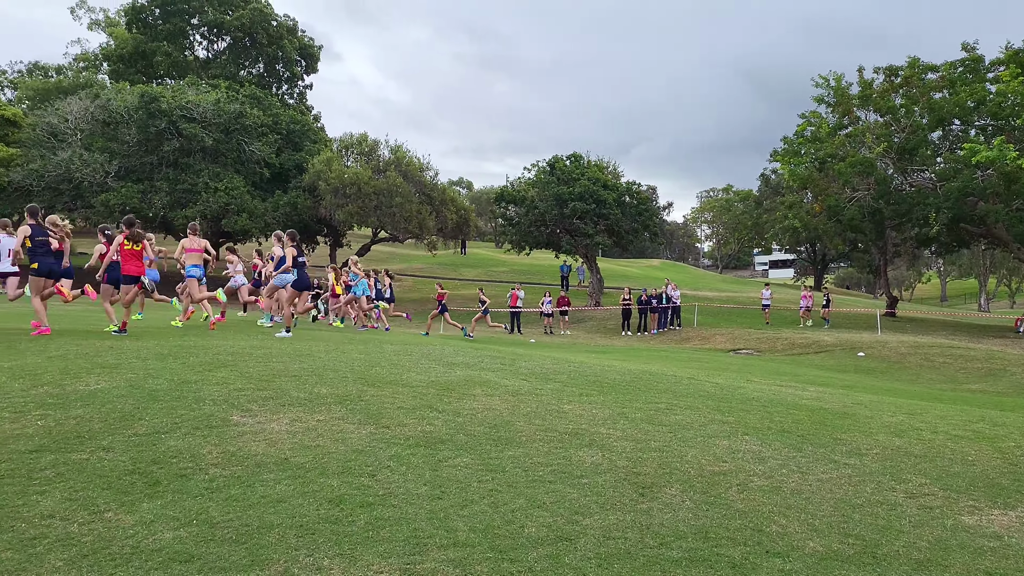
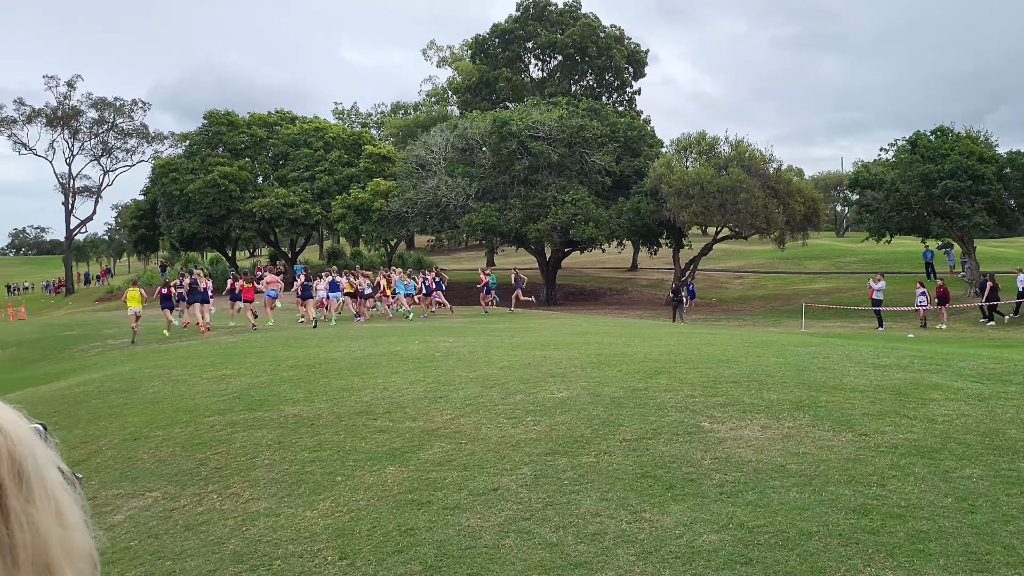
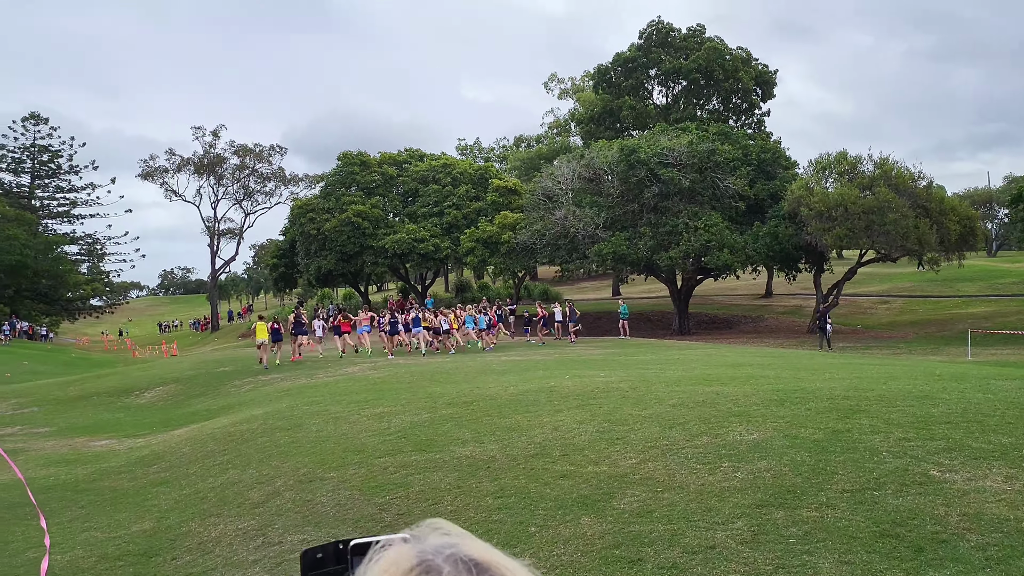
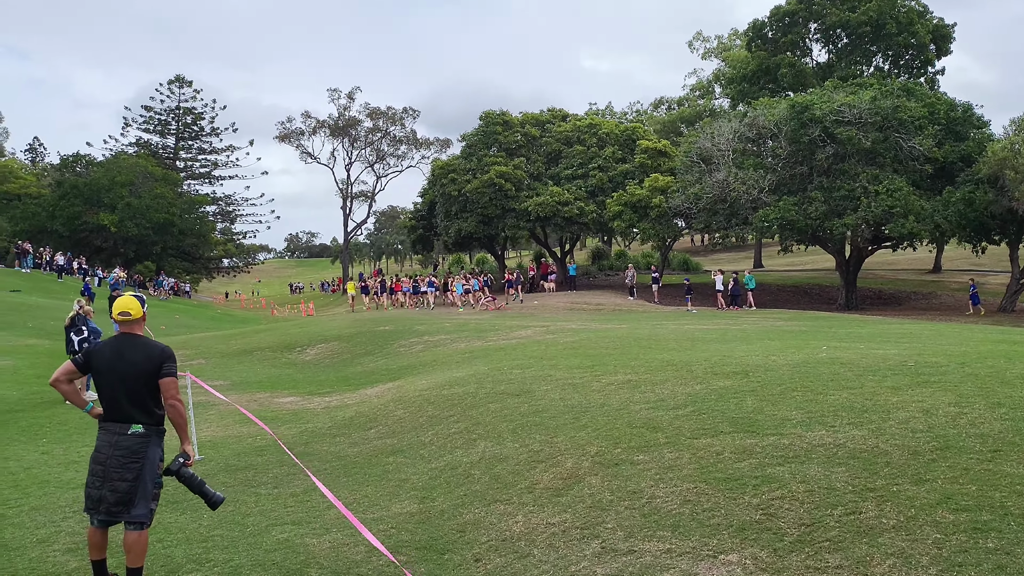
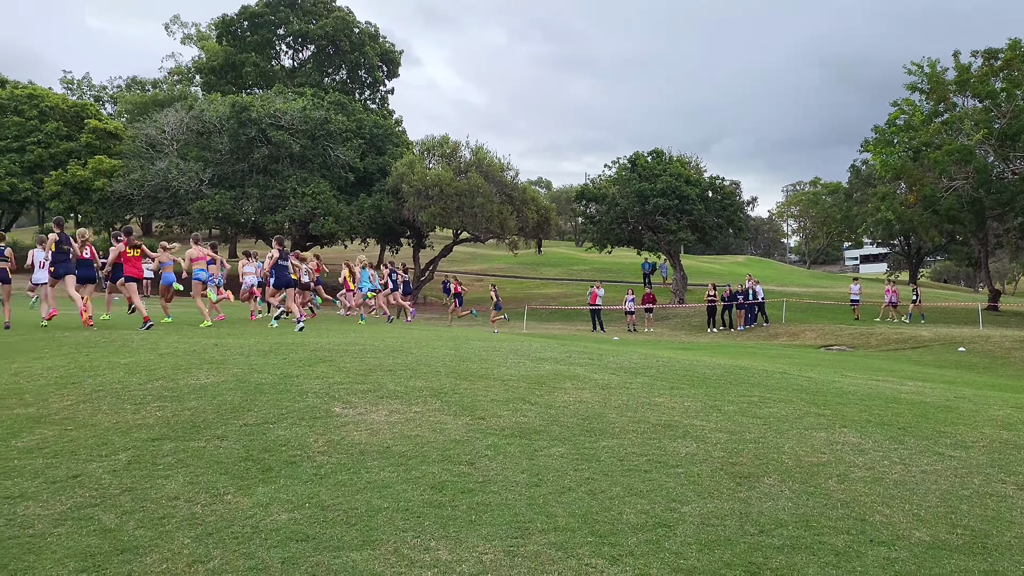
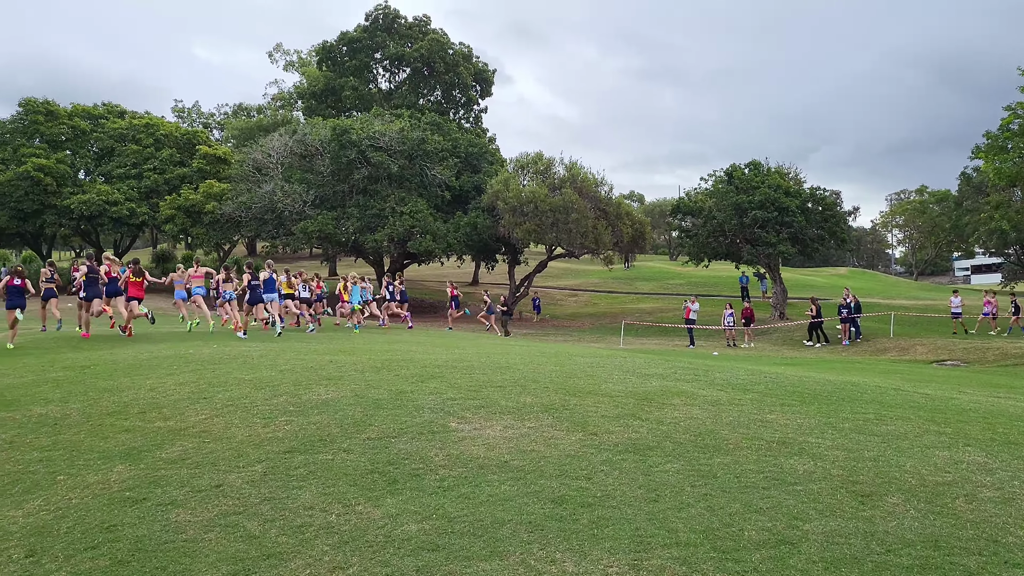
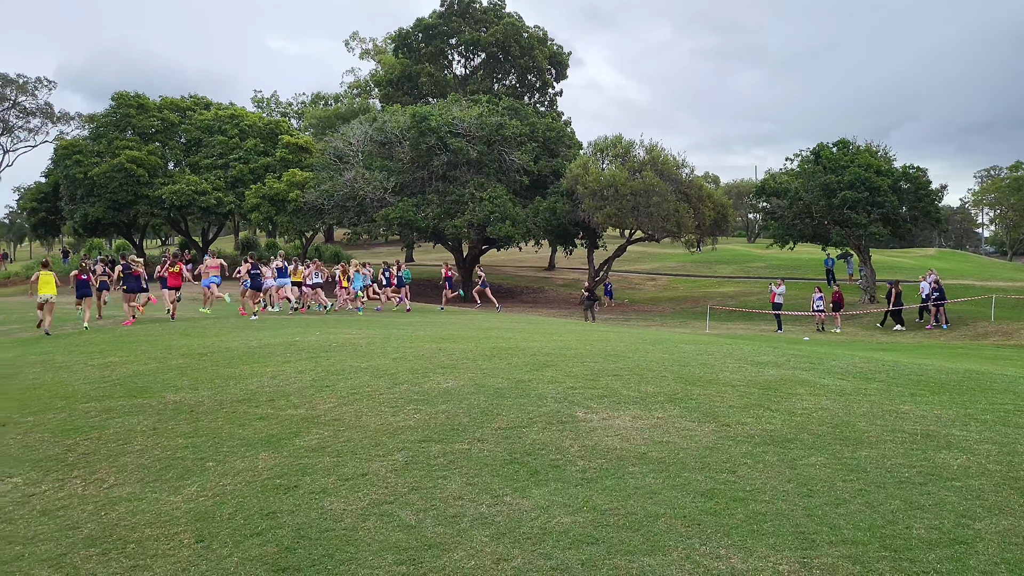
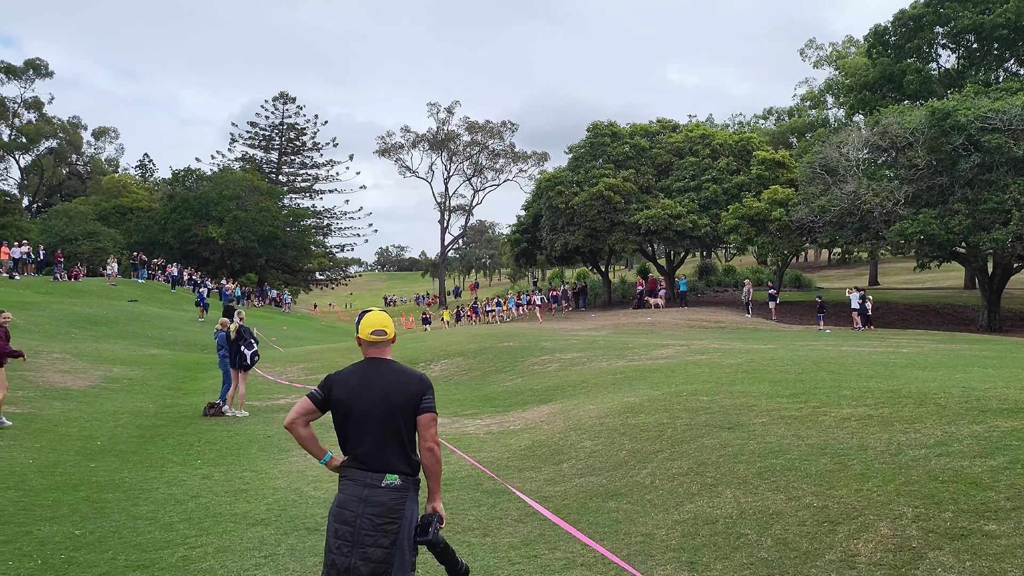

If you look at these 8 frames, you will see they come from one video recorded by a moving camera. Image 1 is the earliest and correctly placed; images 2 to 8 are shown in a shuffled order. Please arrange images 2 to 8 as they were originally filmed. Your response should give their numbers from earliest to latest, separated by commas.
5, 6, 7, 2, 3, 4, 8
